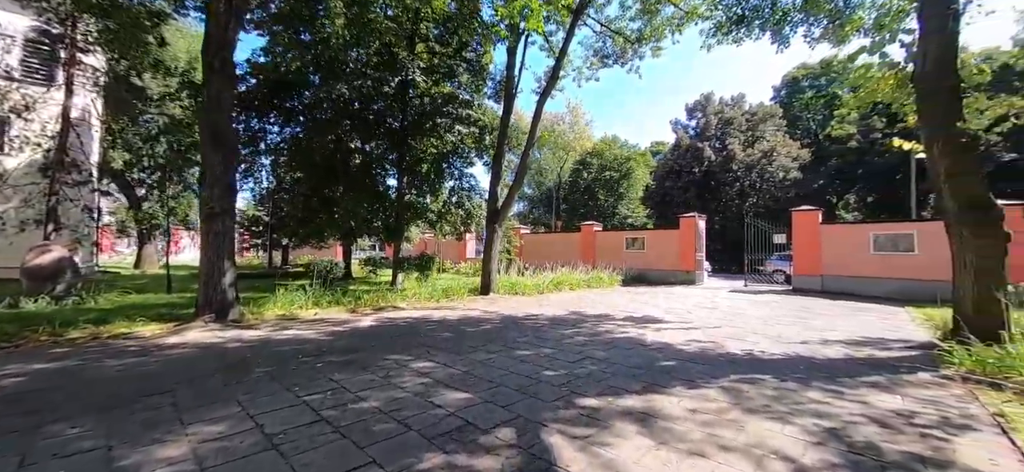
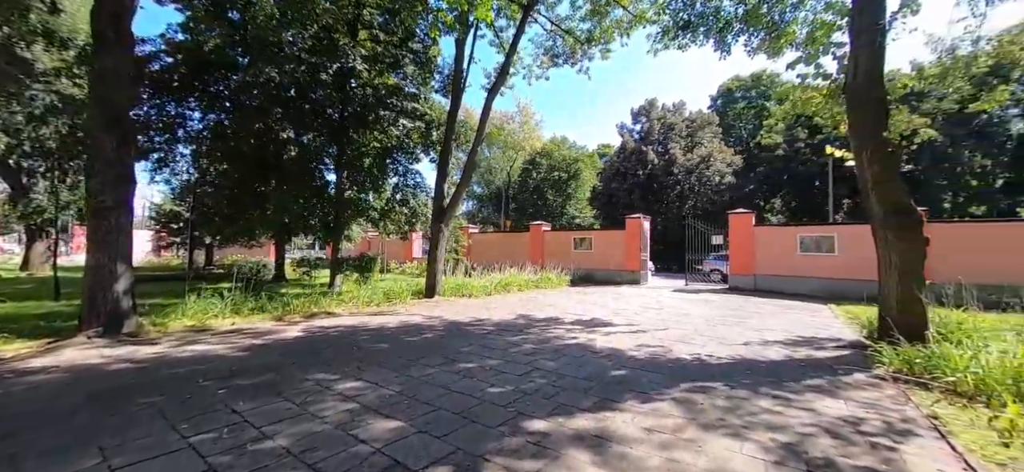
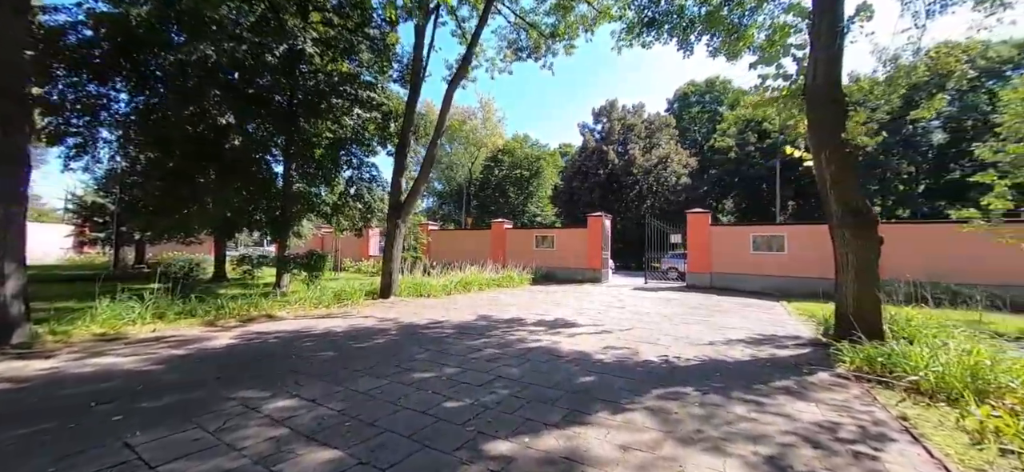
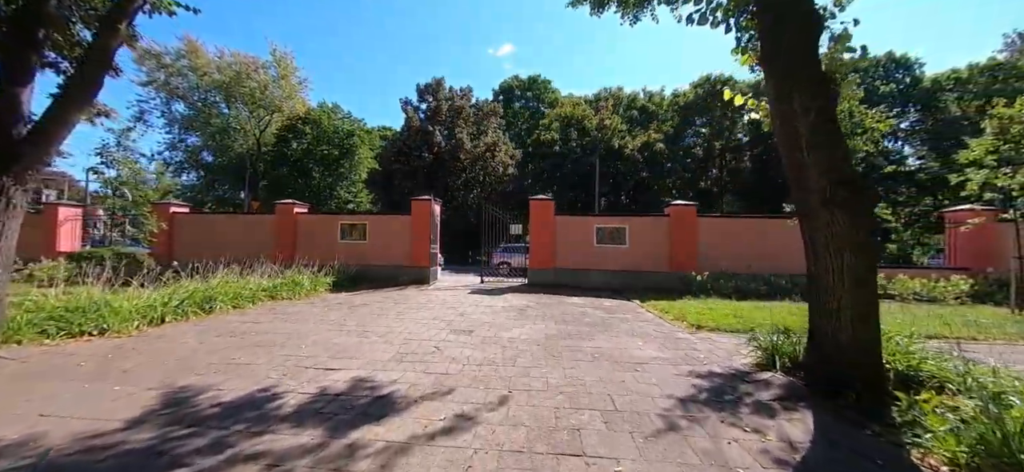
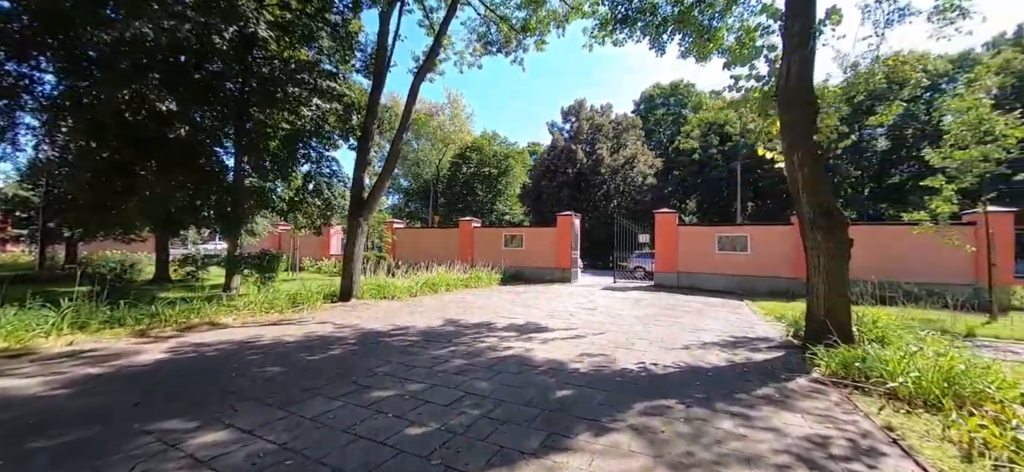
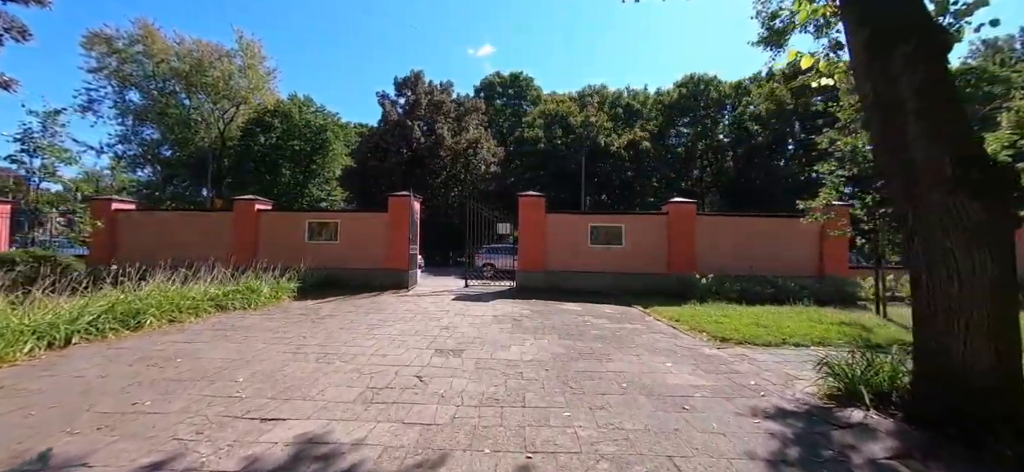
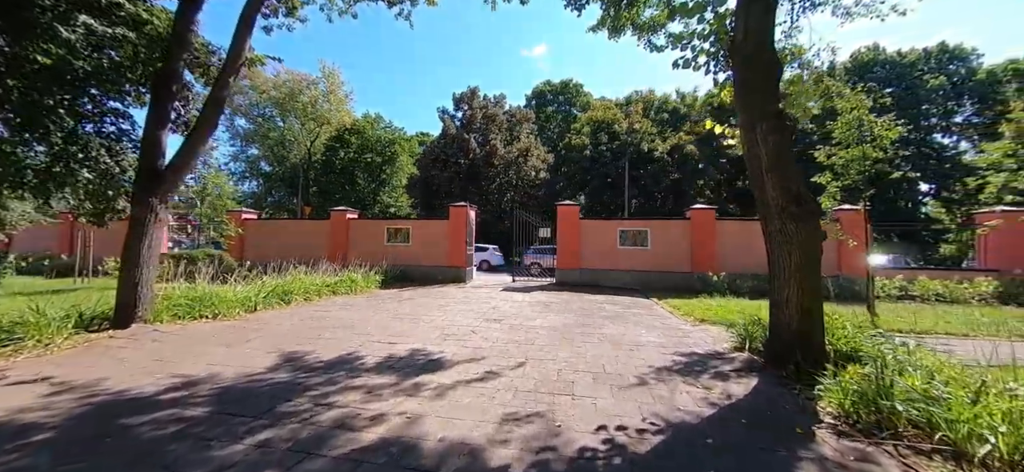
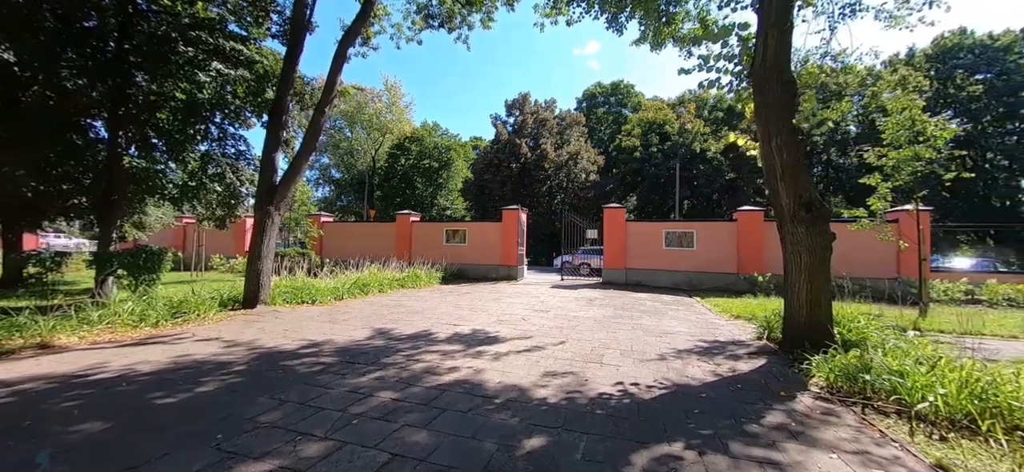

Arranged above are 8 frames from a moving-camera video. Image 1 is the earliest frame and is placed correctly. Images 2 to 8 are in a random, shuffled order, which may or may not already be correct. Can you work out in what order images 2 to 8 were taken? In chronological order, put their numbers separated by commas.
2, 3, 5, 8, 7, 4, 6
